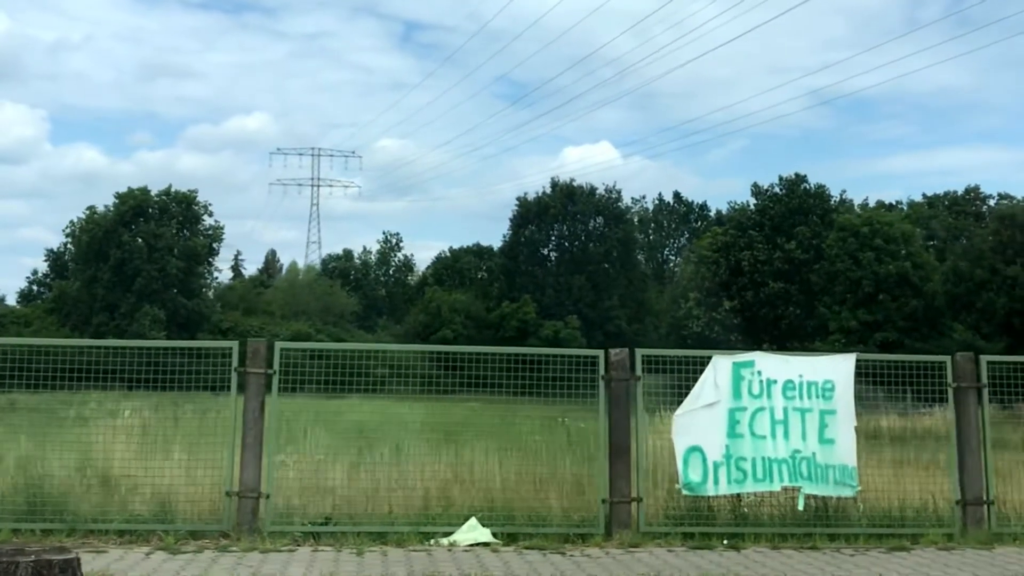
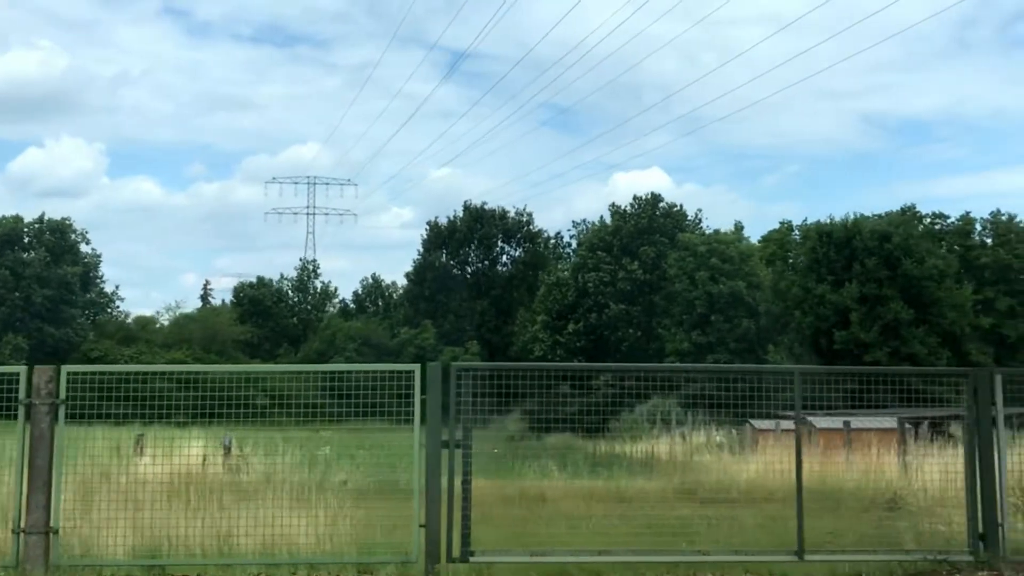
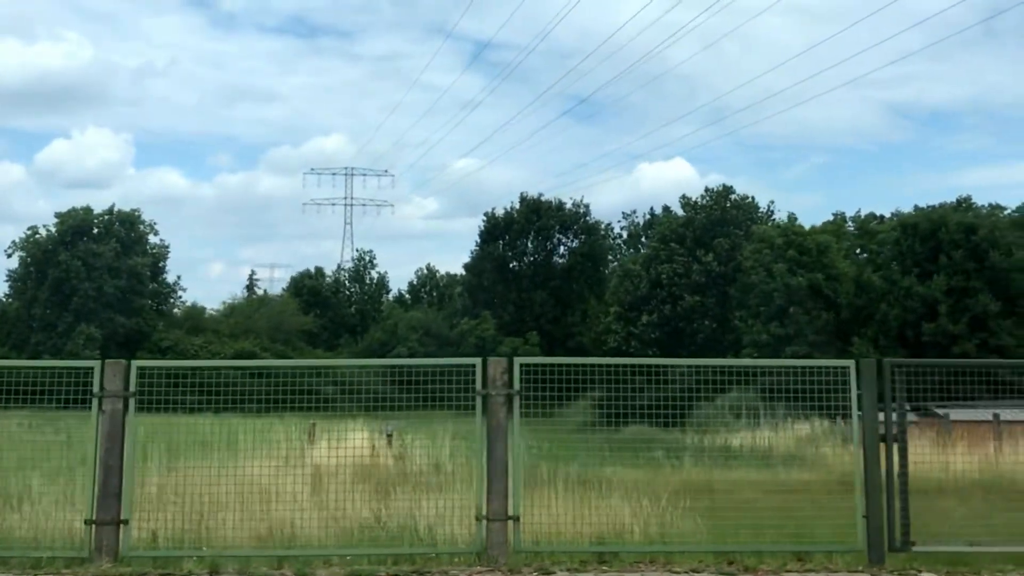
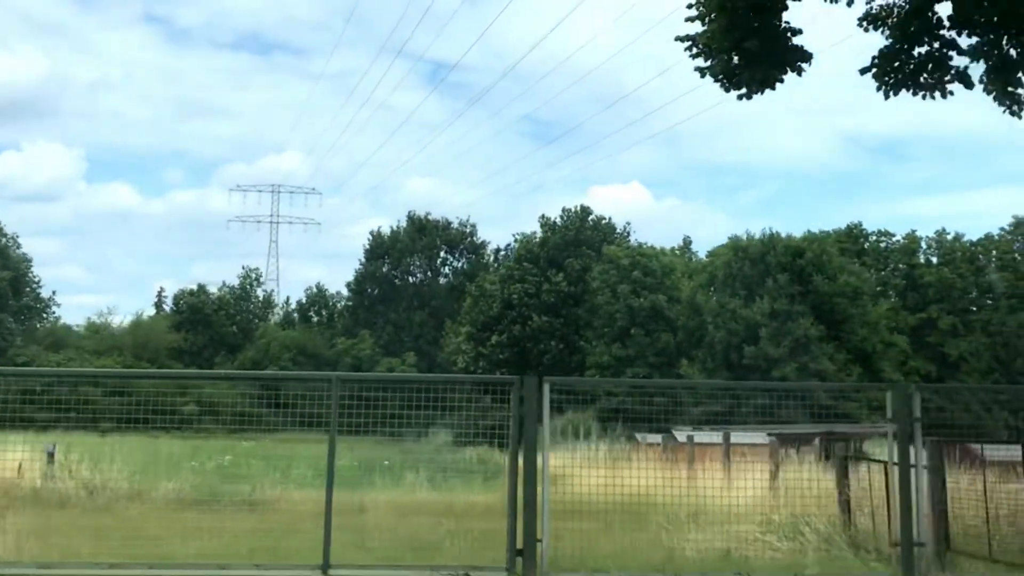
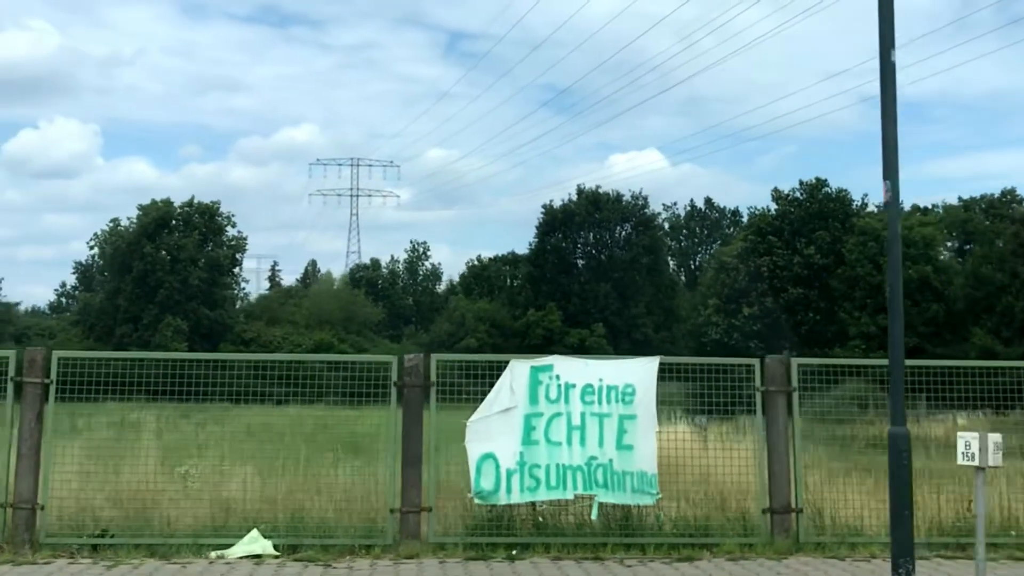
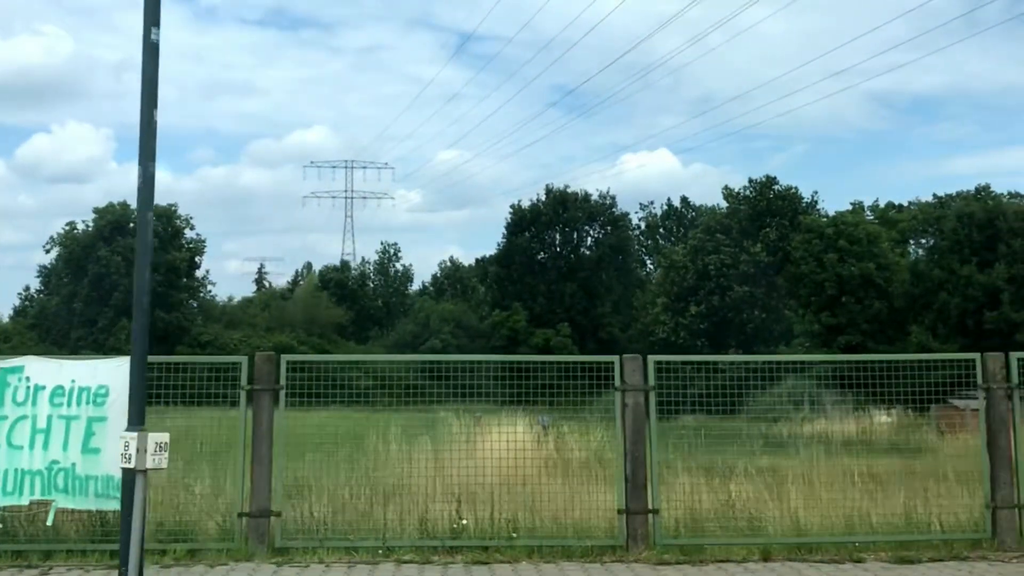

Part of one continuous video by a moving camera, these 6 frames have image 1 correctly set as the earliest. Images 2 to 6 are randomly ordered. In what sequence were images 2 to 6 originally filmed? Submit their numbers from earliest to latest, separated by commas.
5, 6, 3, 2, 4
